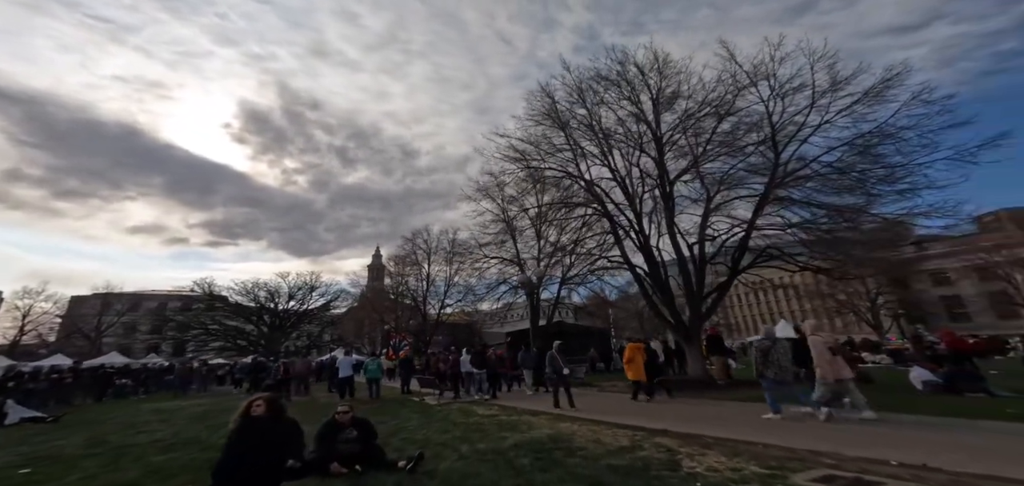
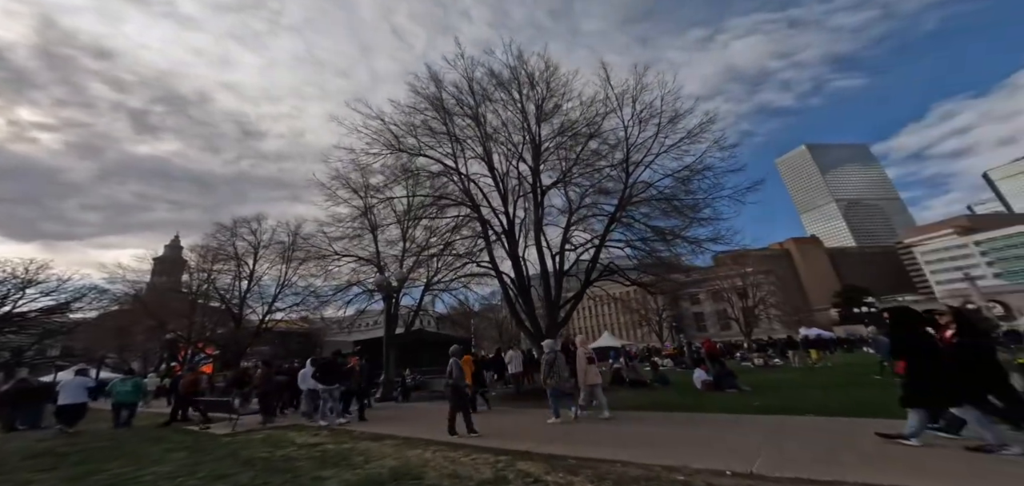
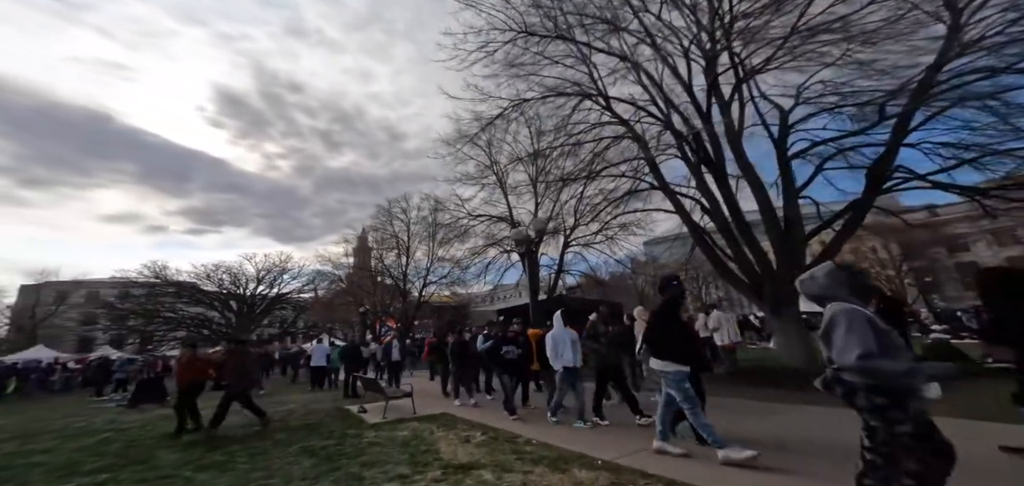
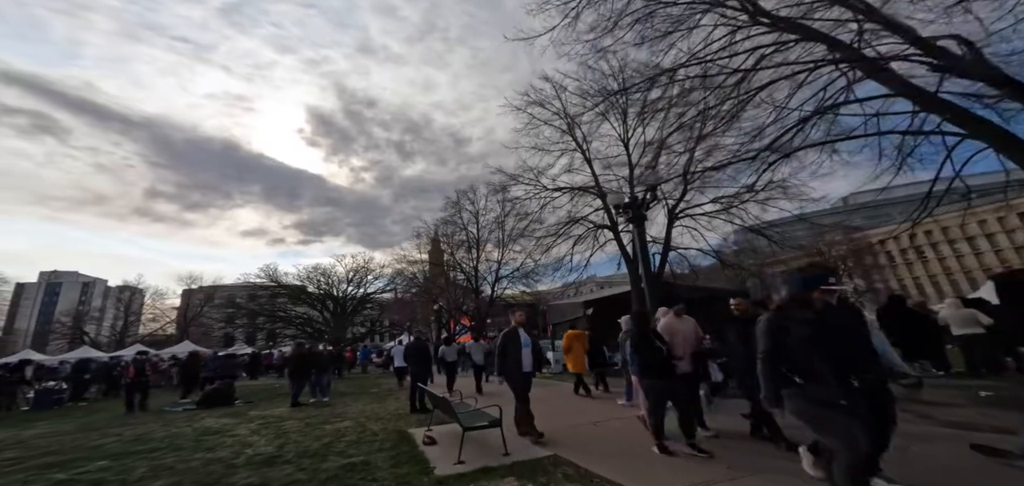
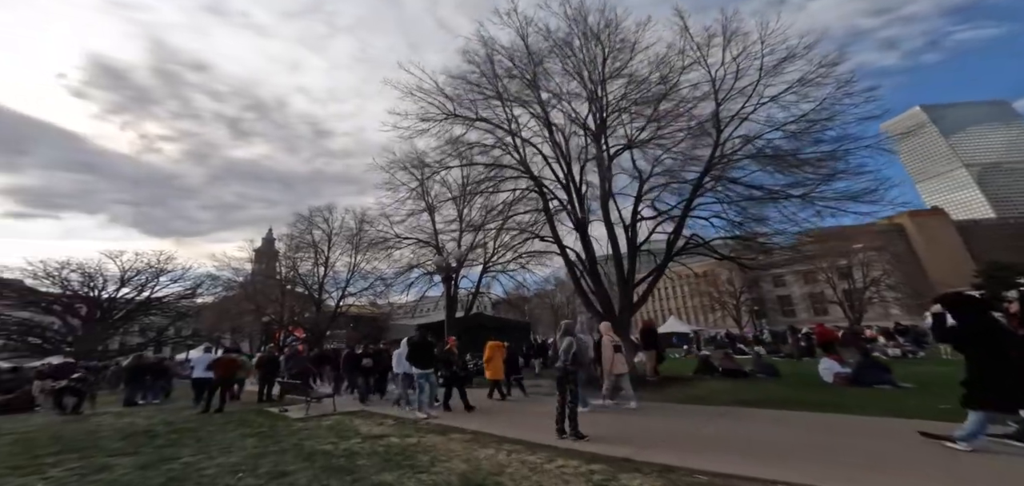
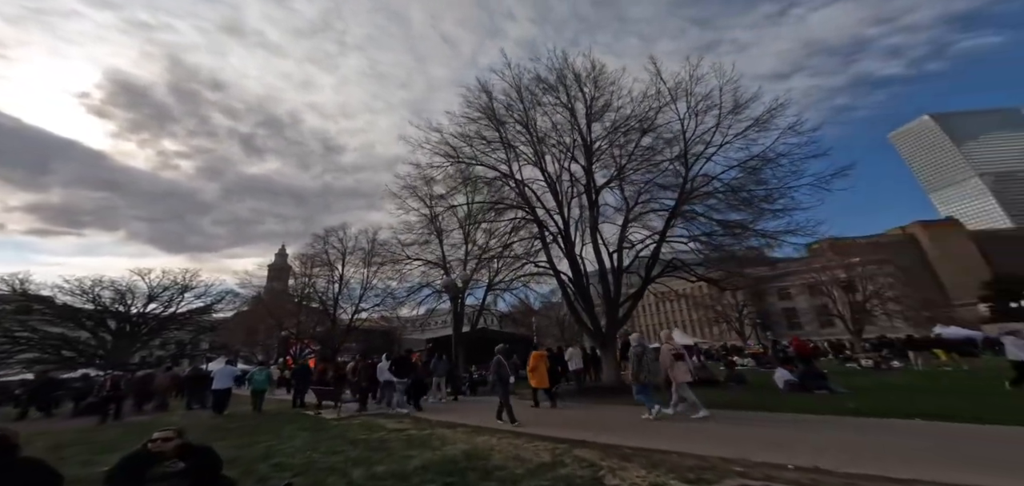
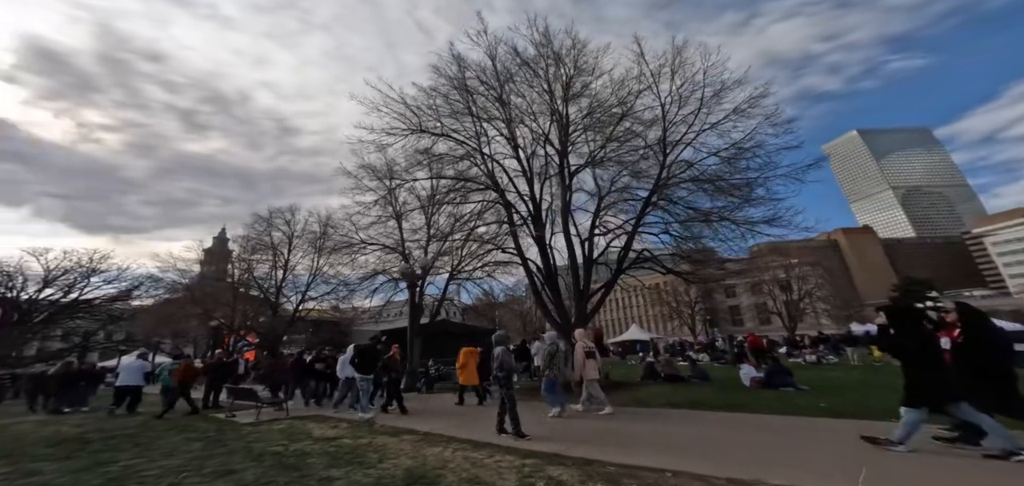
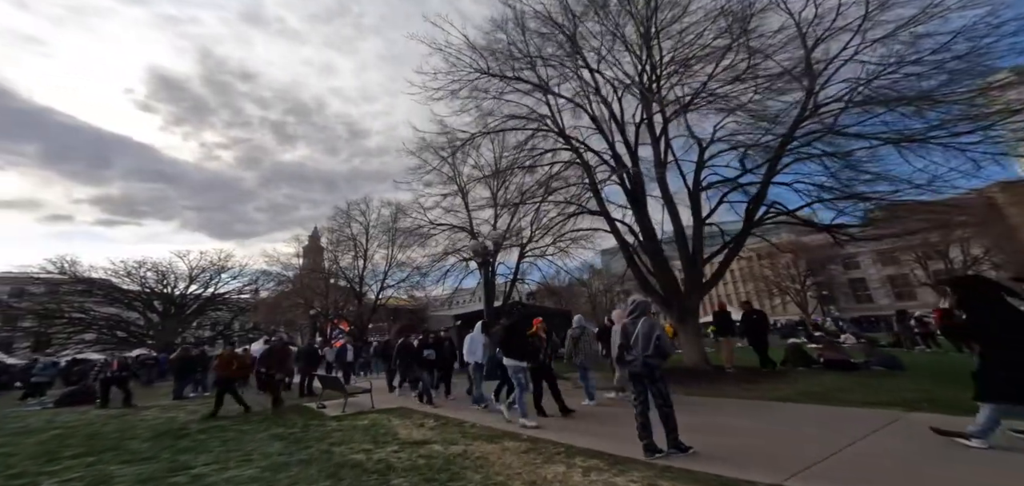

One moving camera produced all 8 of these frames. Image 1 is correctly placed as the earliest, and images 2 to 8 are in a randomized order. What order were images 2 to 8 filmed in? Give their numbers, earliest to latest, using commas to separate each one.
6, 2, 7, 5, 8, 3, 4
